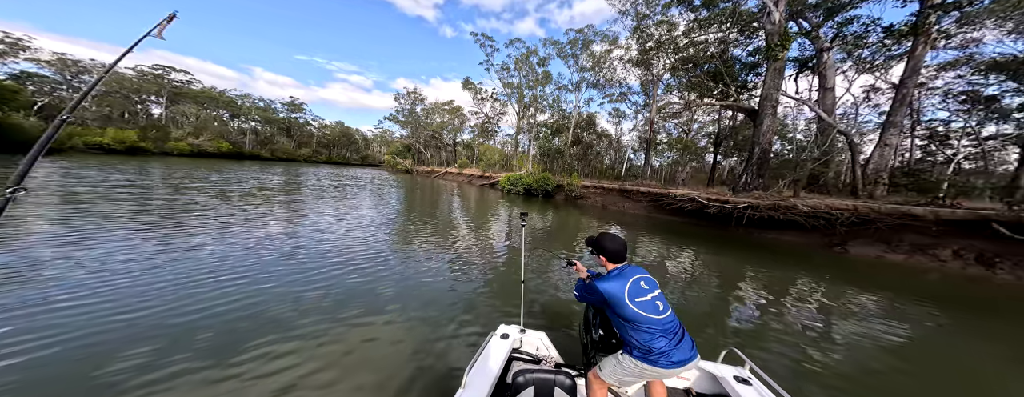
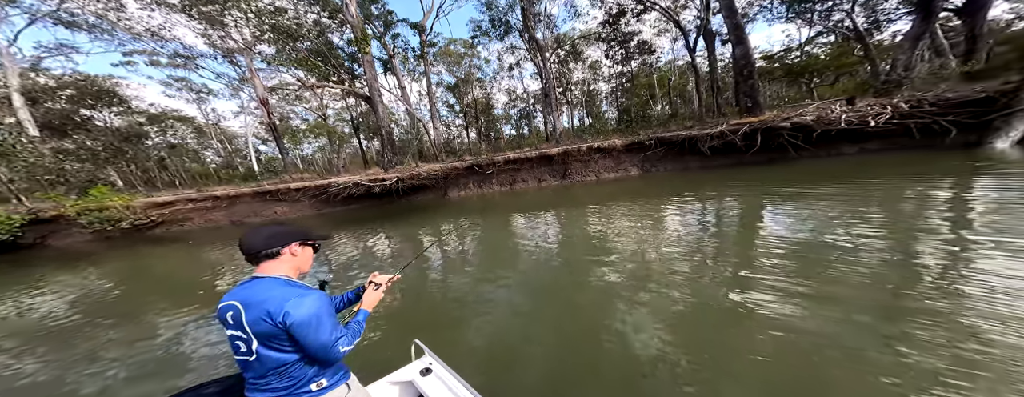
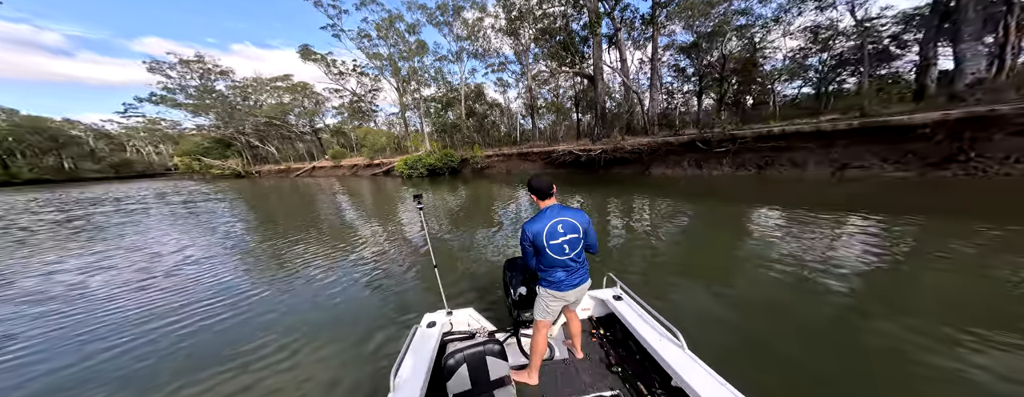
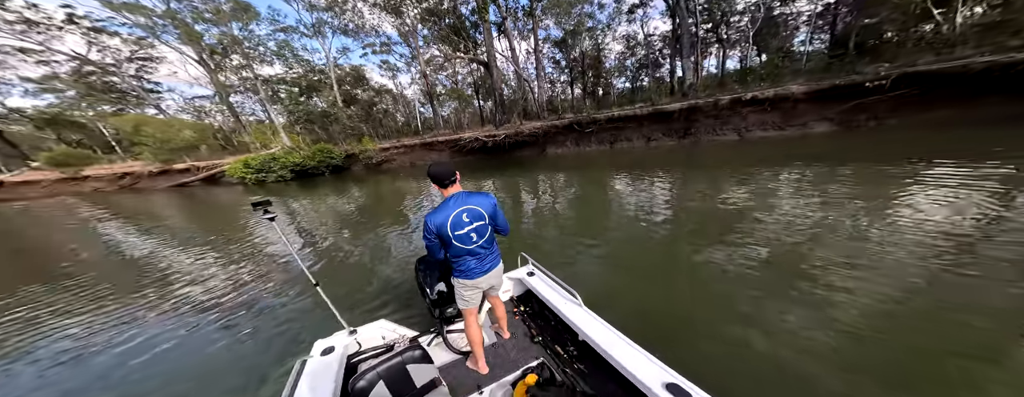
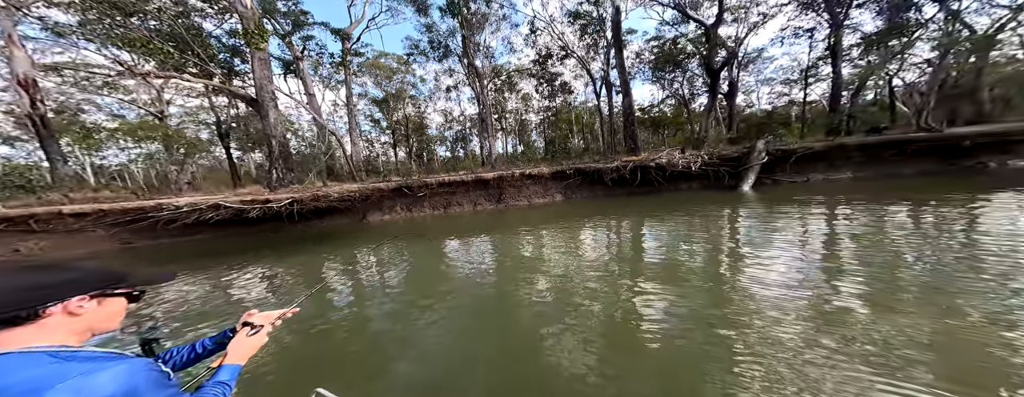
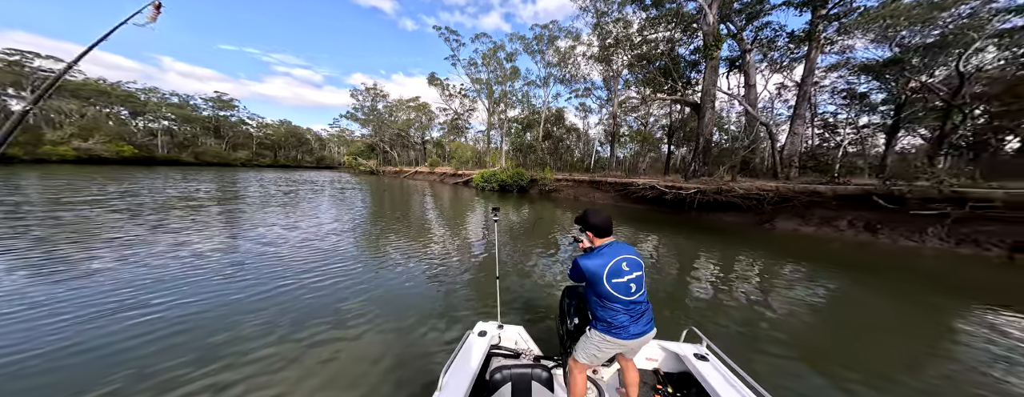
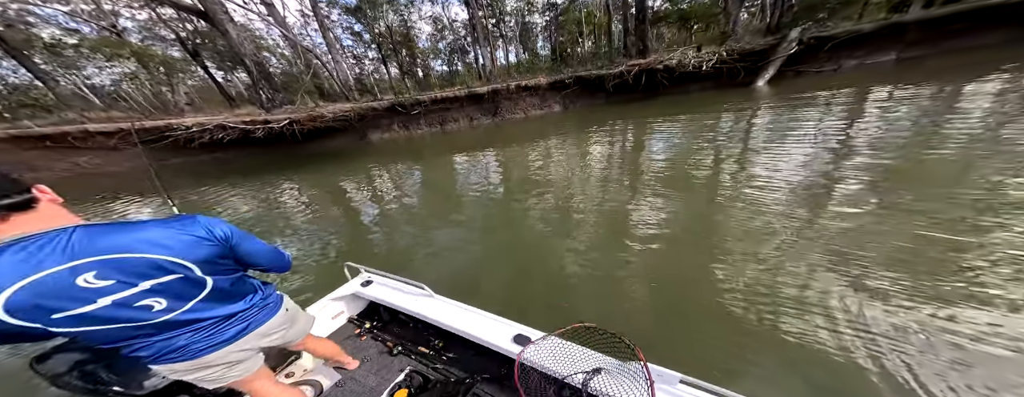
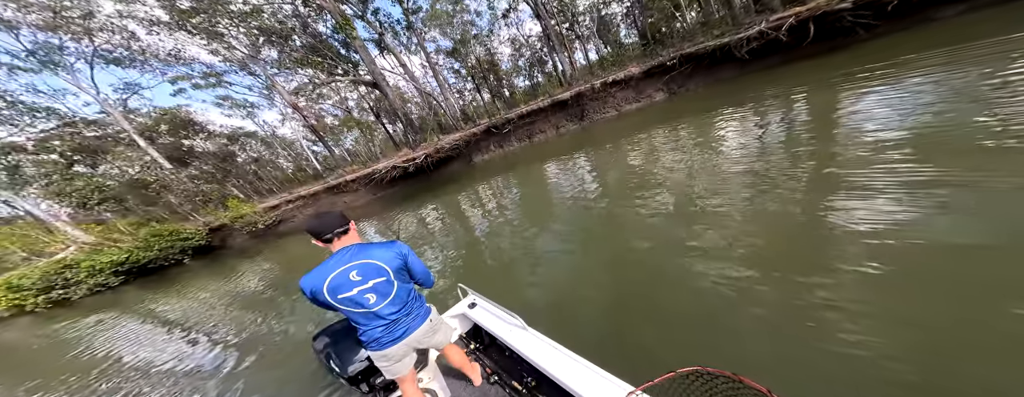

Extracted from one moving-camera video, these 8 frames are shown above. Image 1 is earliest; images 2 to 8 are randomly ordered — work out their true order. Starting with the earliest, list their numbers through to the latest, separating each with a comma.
6, 3, 4, 7, 8, 2, 5
